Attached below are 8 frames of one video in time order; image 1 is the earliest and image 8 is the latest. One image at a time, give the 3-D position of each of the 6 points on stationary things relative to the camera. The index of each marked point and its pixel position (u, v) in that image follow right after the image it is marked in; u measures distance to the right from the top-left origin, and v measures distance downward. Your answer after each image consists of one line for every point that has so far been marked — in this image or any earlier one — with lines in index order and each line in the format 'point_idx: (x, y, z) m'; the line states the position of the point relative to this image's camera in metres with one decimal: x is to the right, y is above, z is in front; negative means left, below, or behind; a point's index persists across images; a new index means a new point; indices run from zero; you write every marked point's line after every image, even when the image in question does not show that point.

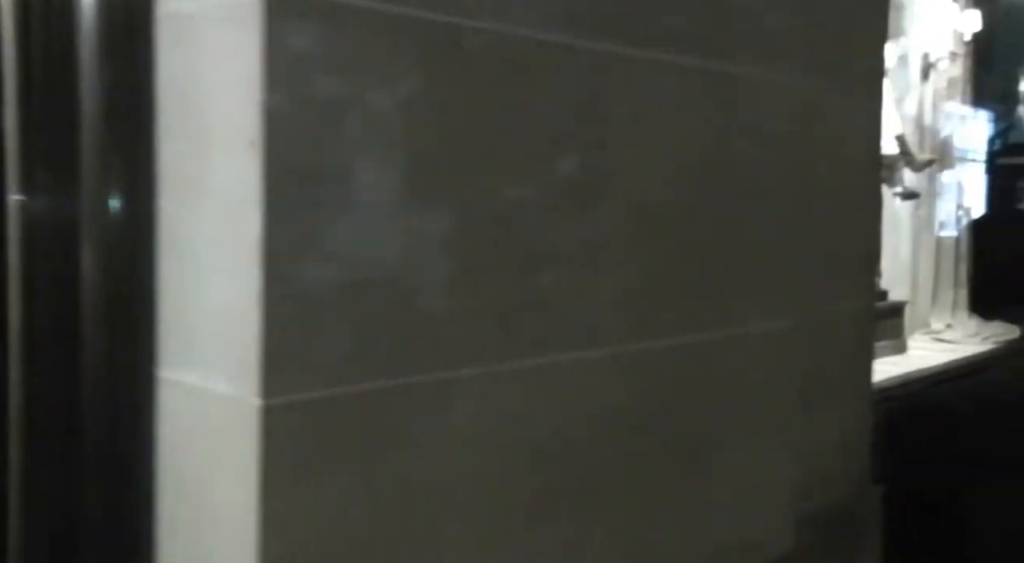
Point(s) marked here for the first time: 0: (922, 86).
0: (+2.0, +0.9, +5.2) m
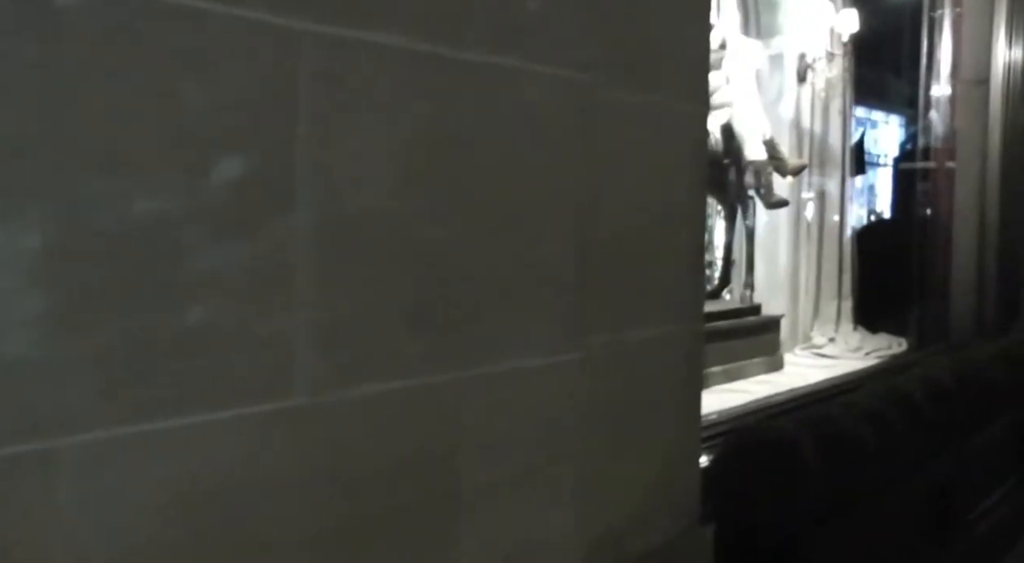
0: (+1.3, +0.9, +4.9) m
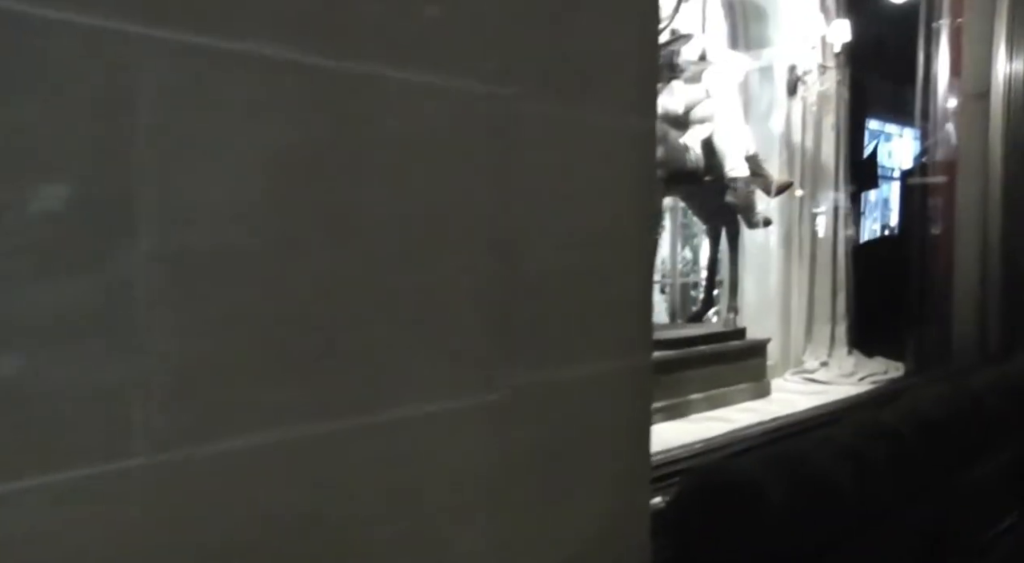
0: (+1.2, +0.8, +4.7) m
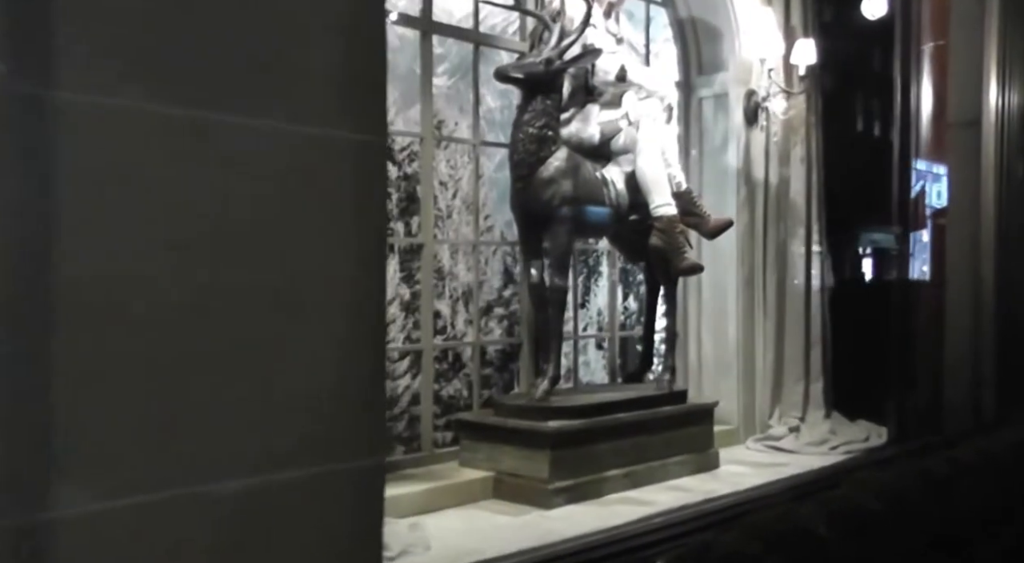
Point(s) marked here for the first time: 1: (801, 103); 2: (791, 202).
0: (+0.9, +0.6, +4.2) m
1: (+1.1, +0.7, +4.2) m
2: (+1.1, +0.3, +4.3) m
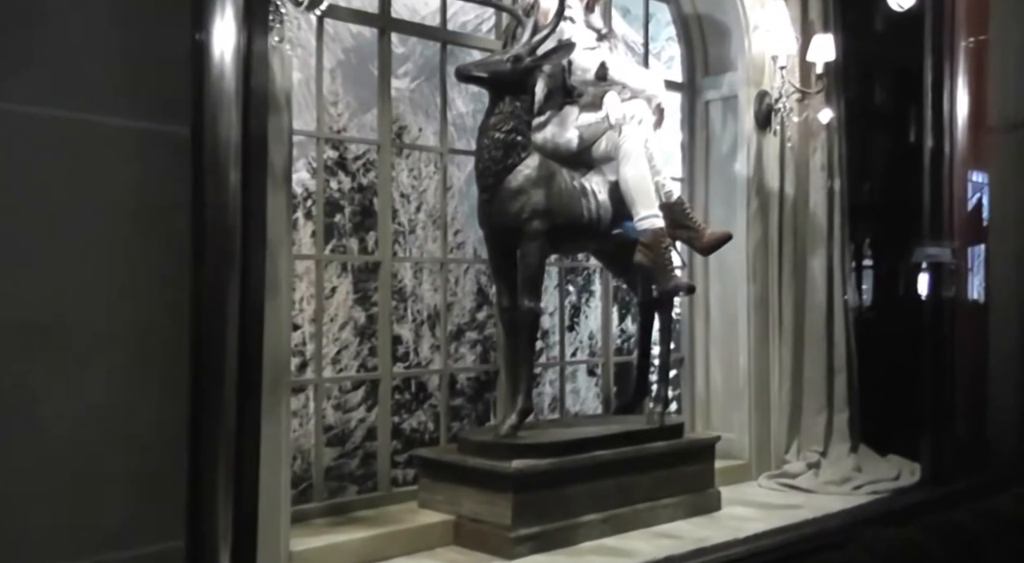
0: (+0.9, +0.5, +3.8) m
1: (+1.1, +0.6, +3.9) m
2: (+1.1, +0.2, +3.9) m
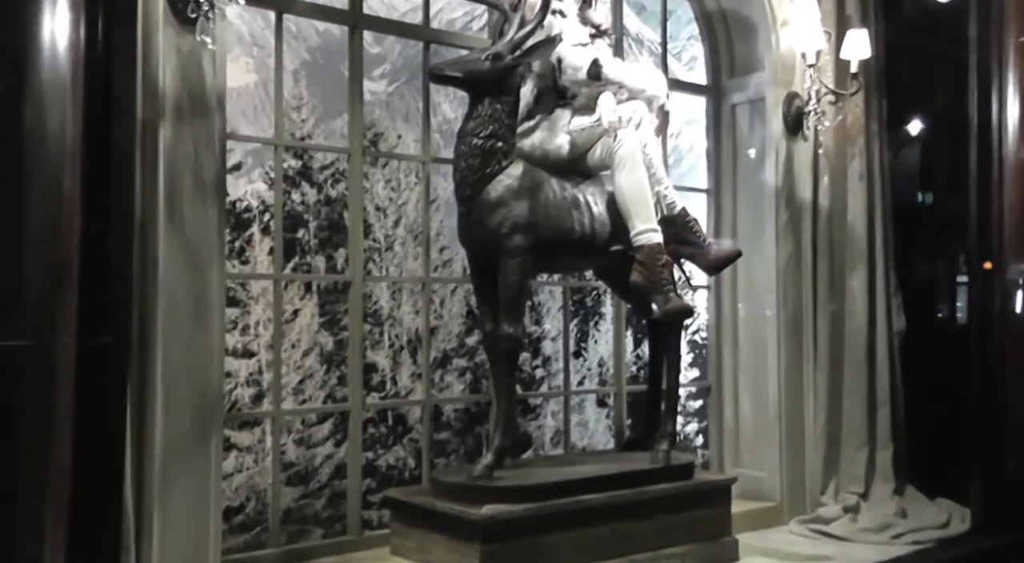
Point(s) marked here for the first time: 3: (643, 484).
0: (+0.9, +0.4, +3.4) m
1: (+1.1, +0.6, +3.5) m
2: (+1.1, +0.2, +3.5) m
3: (+0.3, -0.5, +2.8) m
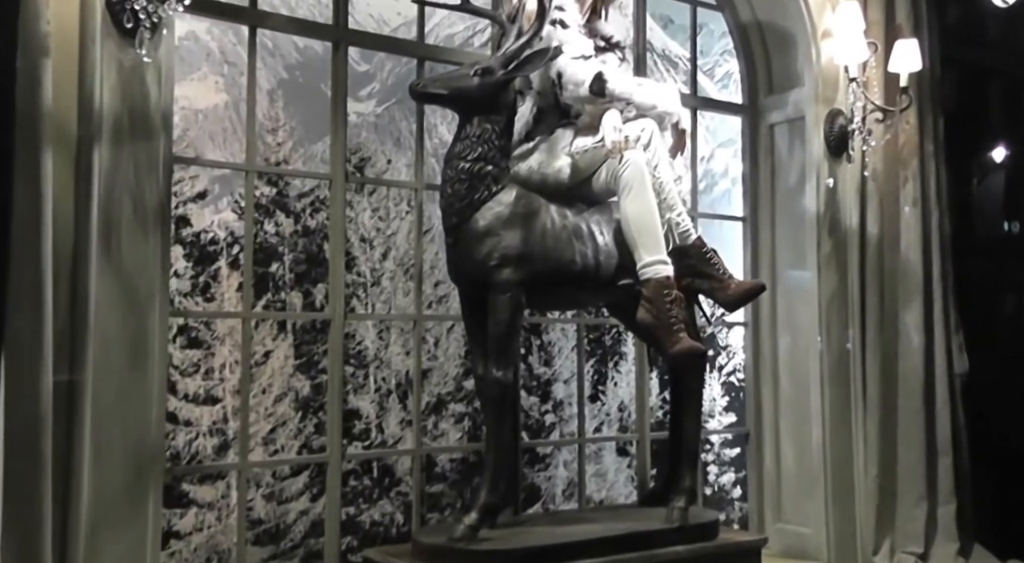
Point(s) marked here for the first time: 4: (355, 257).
0: (+0.9, +0.3, +3.1) m
1: (+1.2, +0.5, +3.2) m
2: (+1.1, +0.1, +3.2) m
3: (+0.3, -0.6, +2.5) m
4: (-0.4, +0.1, +2.5) m
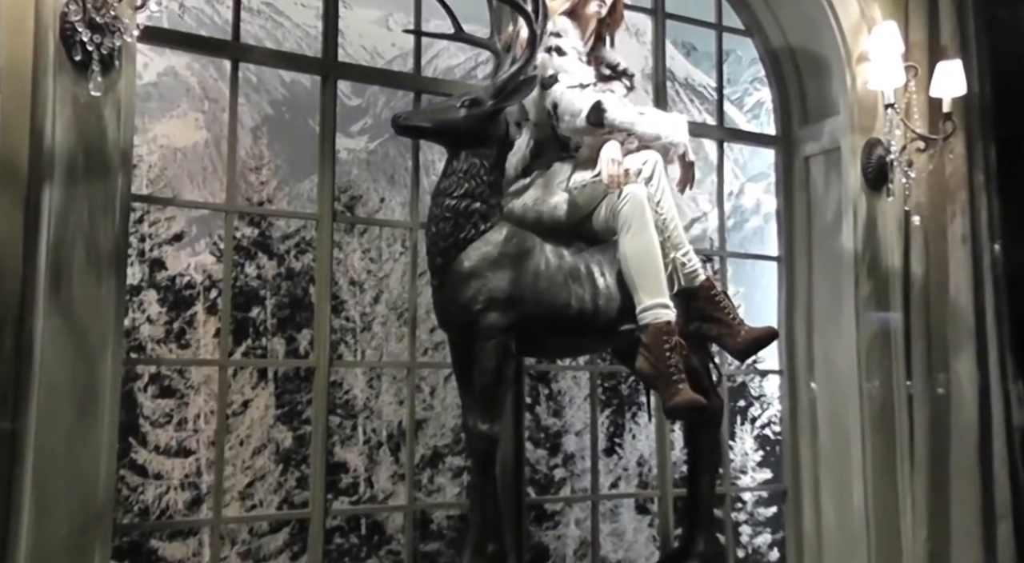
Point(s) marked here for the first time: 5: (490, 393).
0: (+1.0, +0.2, +2.9) m
1: (+1.2, +0.3, +2.9) m
2: (+1.2, -0.1, +2.9) m
3: (+0.3, -0.7, +2.3) m
4: (-0.4, 0.0, +2.4) m
5: (0.0, -0.2, +2.1) m
